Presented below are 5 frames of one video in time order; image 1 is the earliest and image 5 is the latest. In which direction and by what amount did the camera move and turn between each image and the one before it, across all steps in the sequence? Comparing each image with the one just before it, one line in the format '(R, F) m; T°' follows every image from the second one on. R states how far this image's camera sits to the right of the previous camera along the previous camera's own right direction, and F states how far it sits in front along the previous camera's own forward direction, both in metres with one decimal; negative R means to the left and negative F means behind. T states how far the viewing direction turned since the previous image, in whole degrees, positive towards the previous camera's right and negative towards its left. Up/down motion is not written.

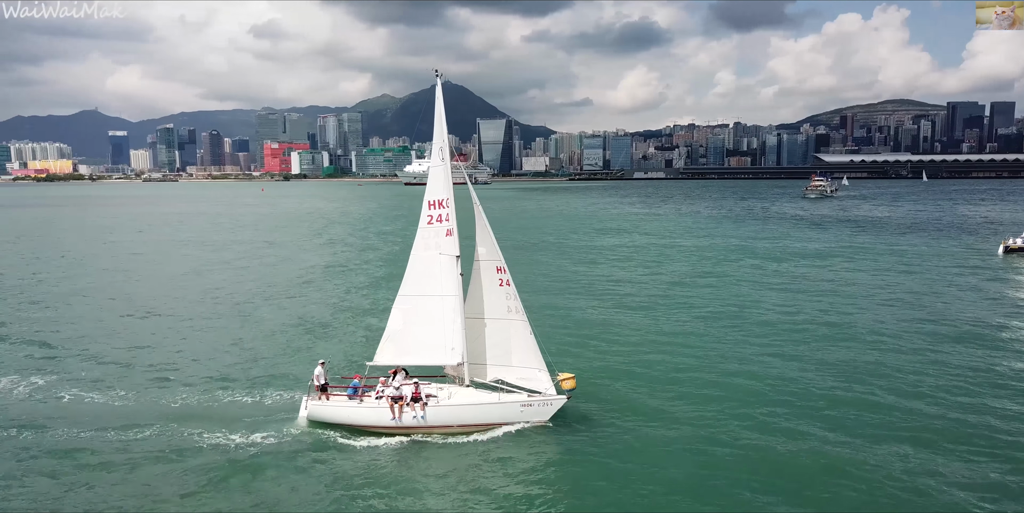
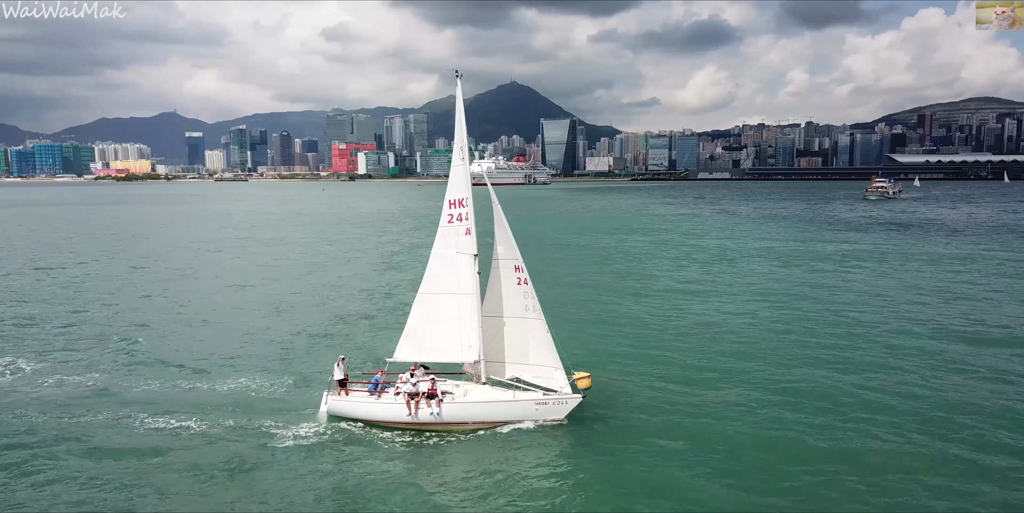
(+1.2, 0.0) m; -4°
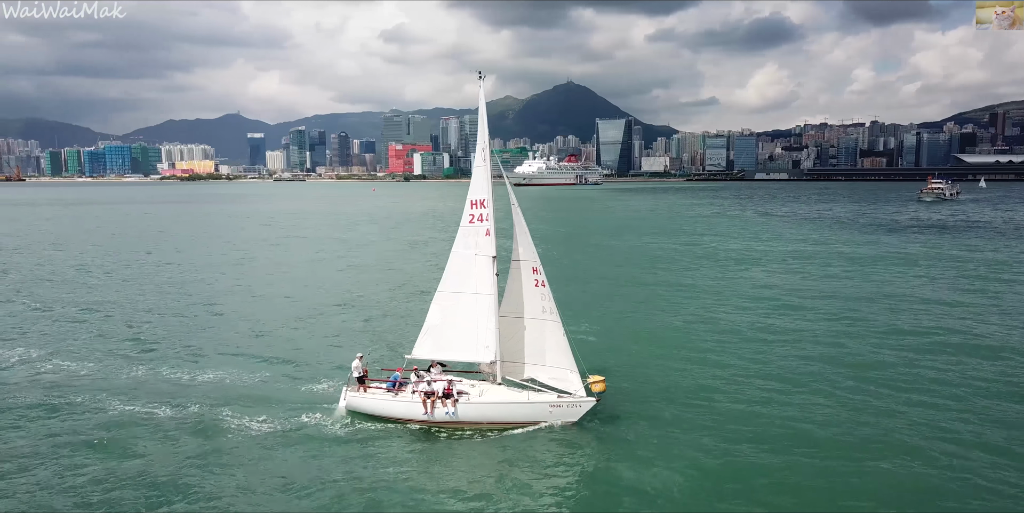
(+1.0, 0.0) m; -4°
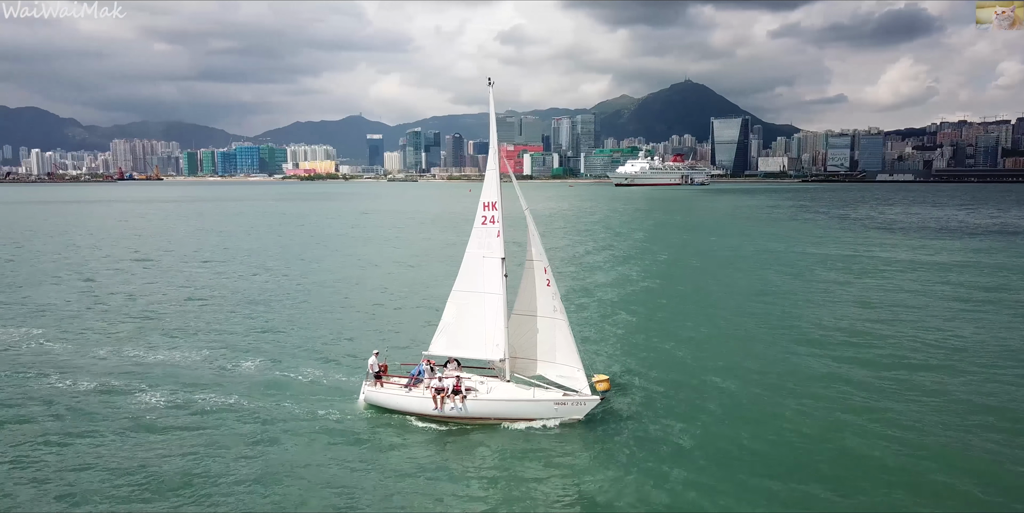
(+2.8, -0.1) m; -8°
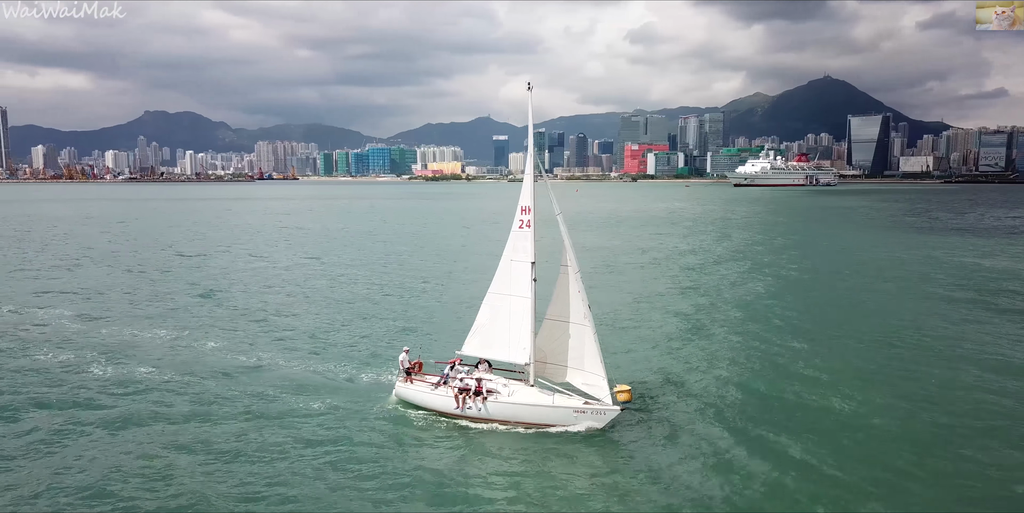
(+2.6, +0.5) m; -9°
